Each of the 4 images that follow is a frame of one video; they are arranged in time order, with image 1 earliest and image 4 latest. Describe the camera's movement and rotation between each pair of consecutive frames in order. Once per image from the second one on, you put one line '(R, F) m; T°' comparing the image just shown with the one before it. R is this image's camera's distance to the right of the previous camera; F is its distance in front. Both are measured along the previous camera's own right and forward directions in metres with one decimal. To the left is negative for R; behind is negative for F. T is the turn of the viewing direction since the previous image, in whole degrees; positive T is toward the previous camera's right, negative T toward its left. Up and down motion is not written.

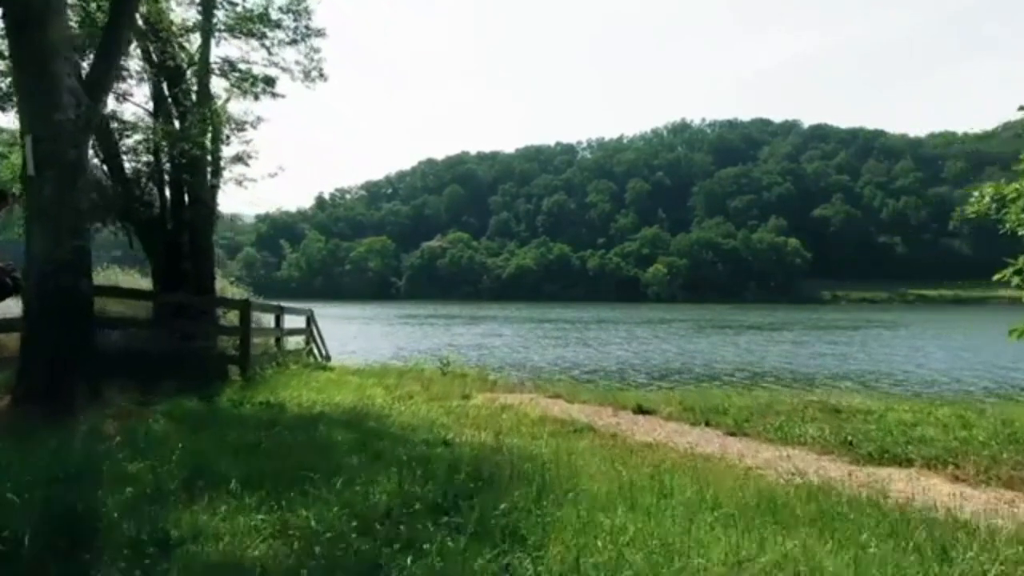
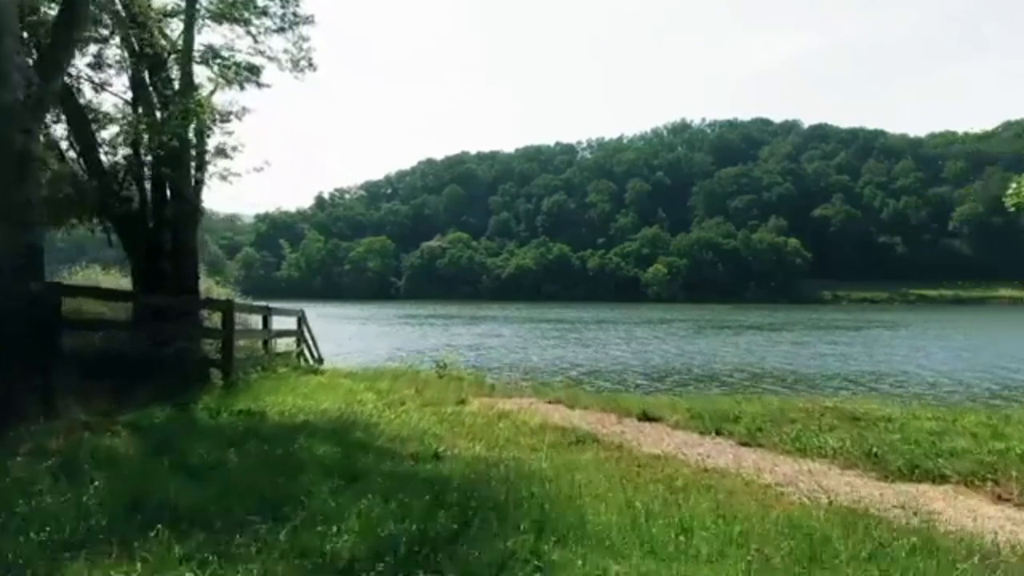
(0.0, +0.8) m; 0°
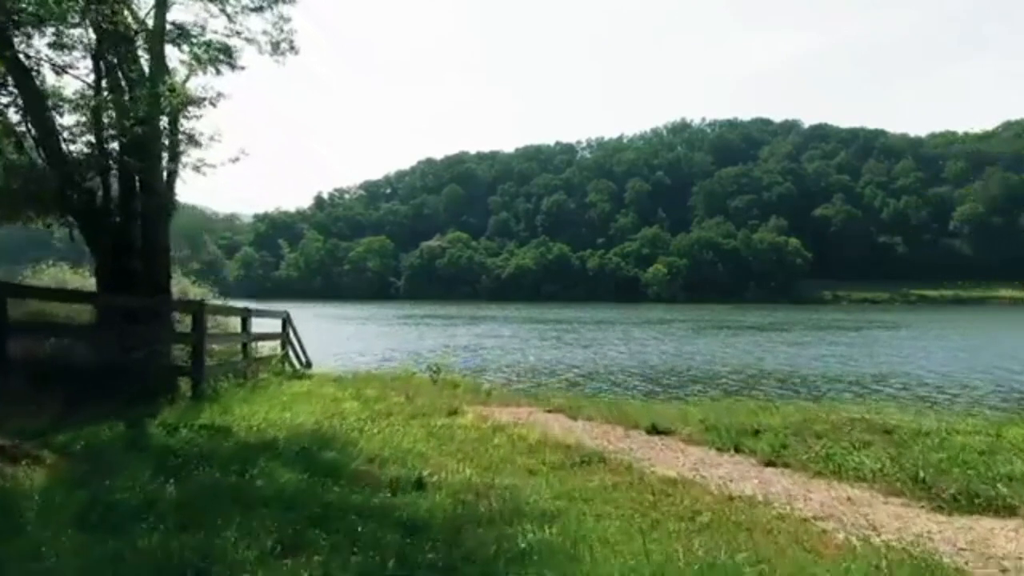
(0.0, +1.2) m; 0°
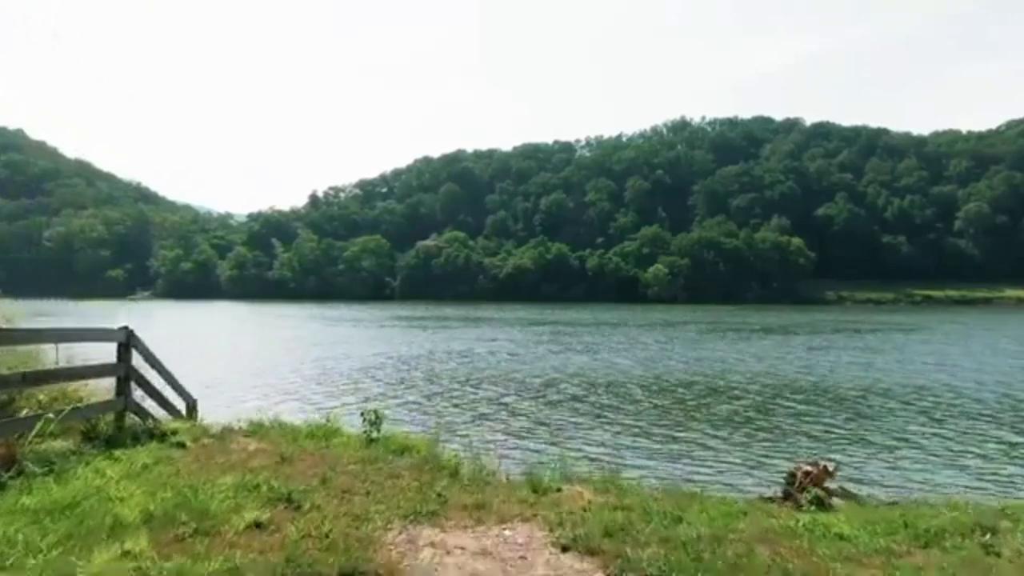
(+0.2, +7.8) m; 0°
